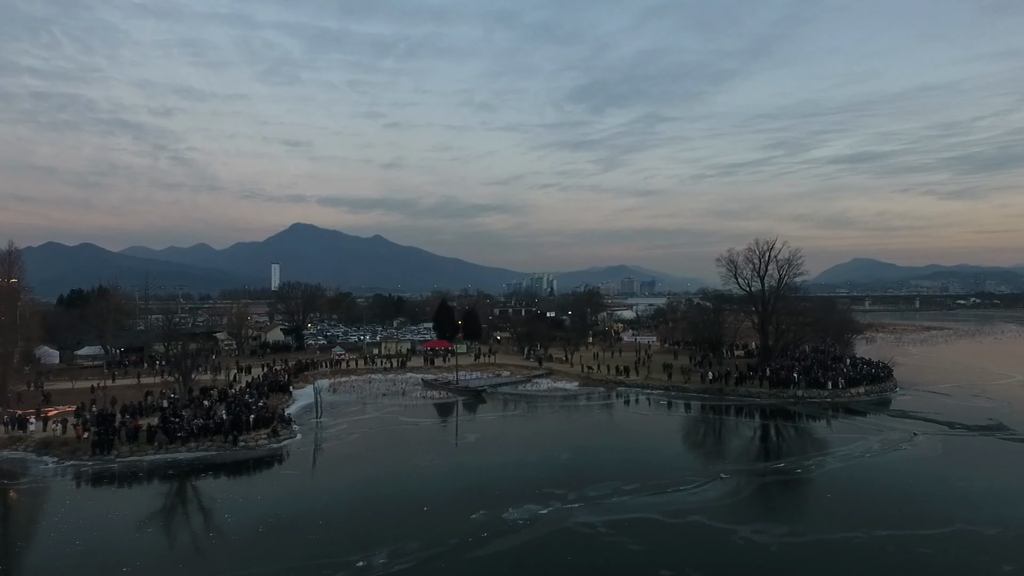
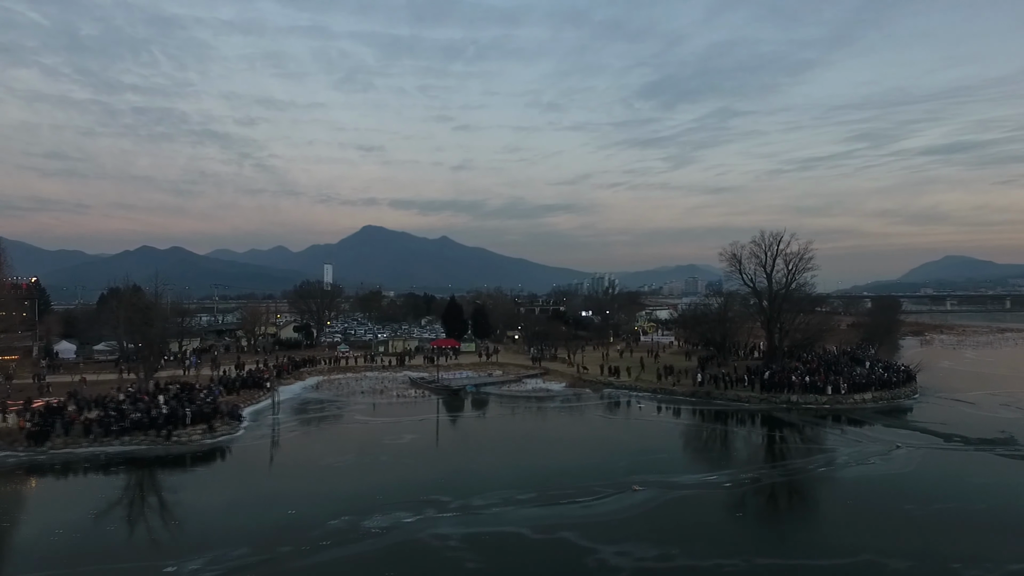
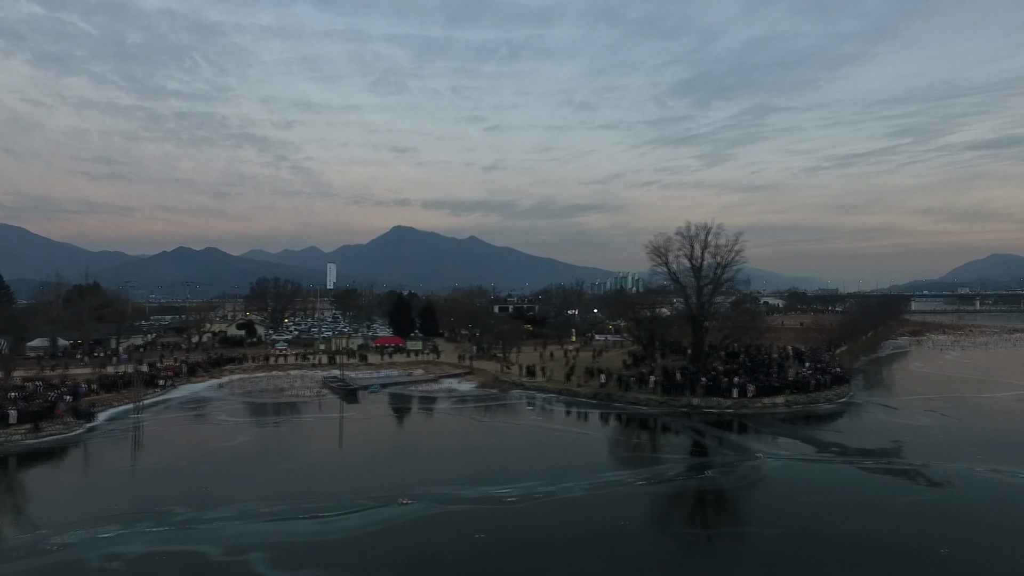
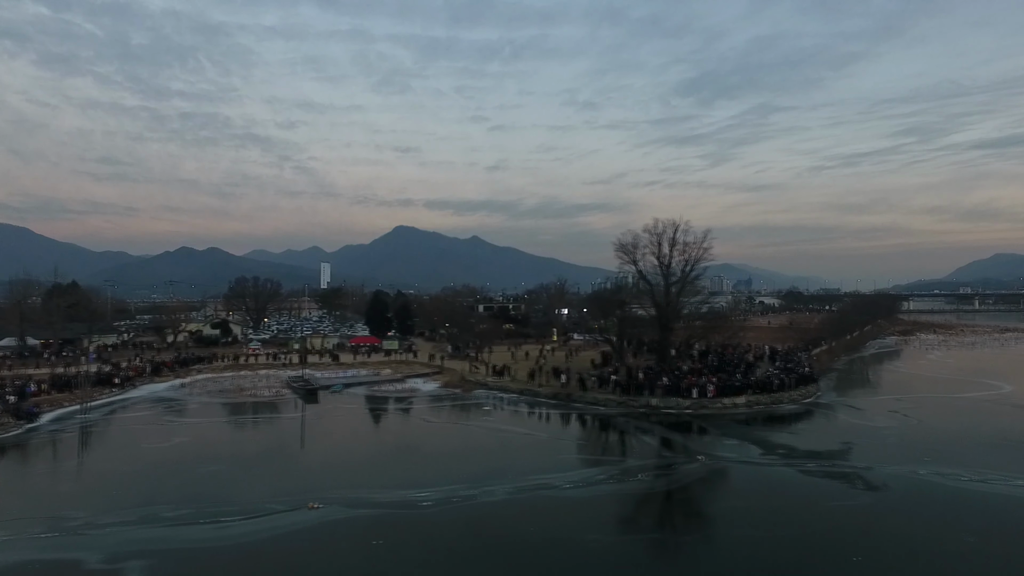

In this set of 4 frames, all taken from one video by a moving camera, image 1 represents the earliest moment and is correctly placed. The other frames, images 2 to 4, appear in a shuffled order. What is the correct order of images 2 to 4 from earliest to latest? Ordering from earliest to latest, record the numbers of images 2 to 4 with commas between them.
2, 3, 4
